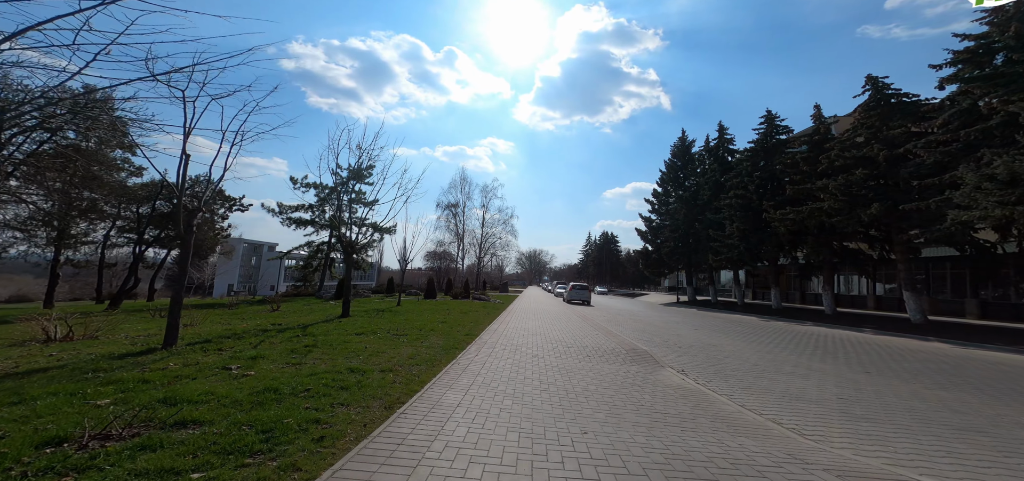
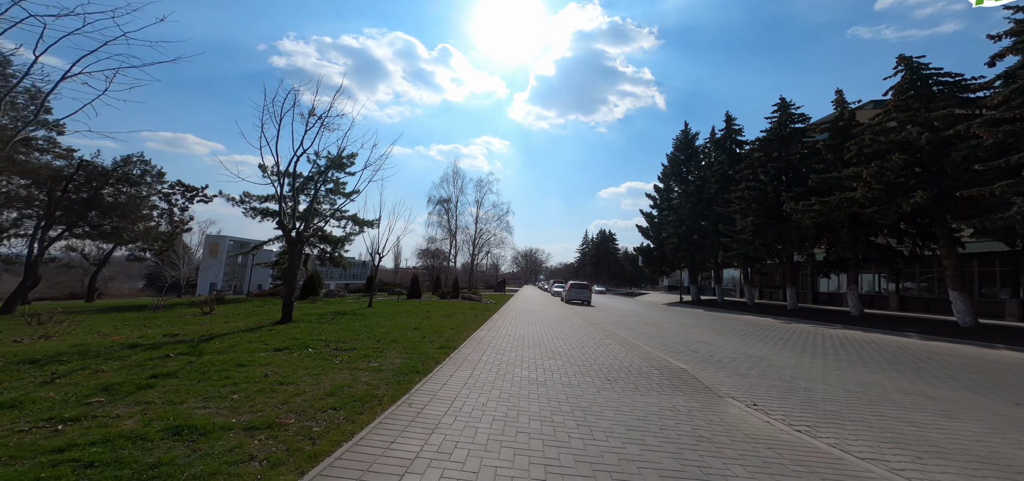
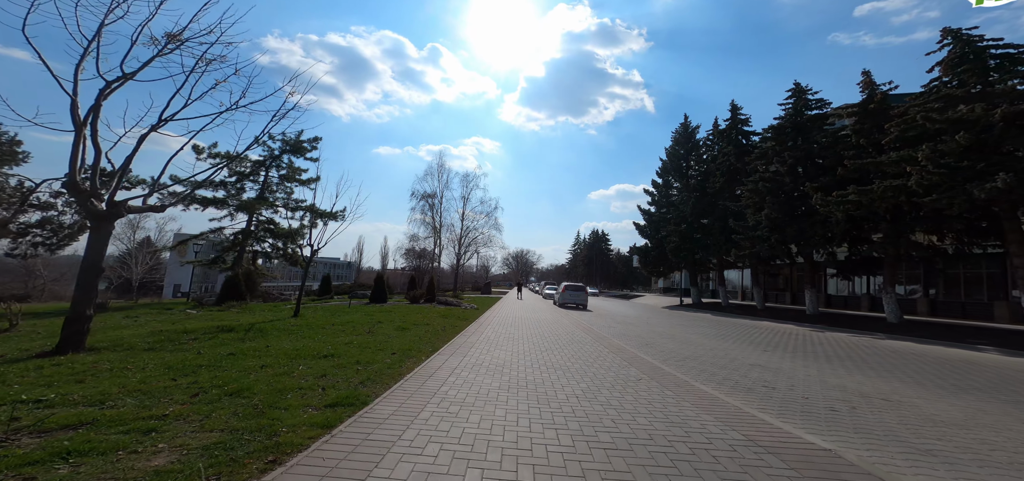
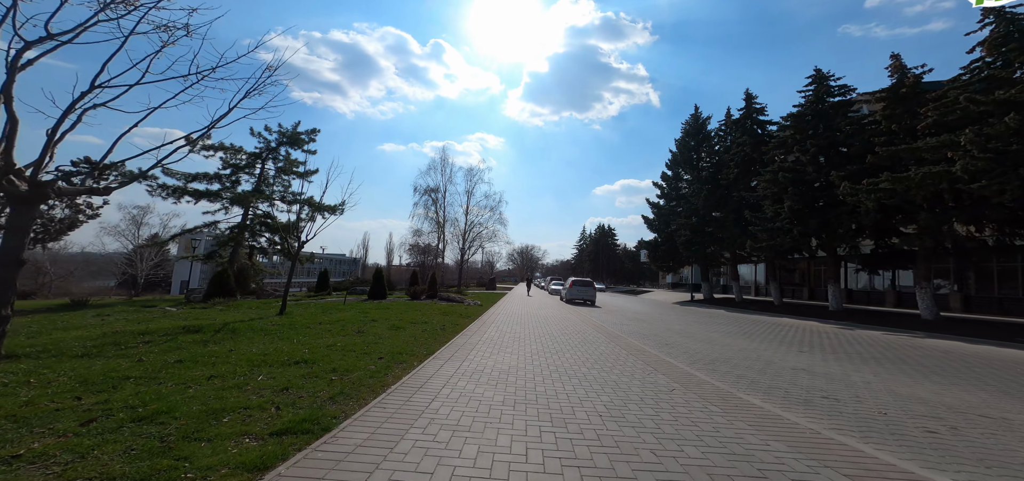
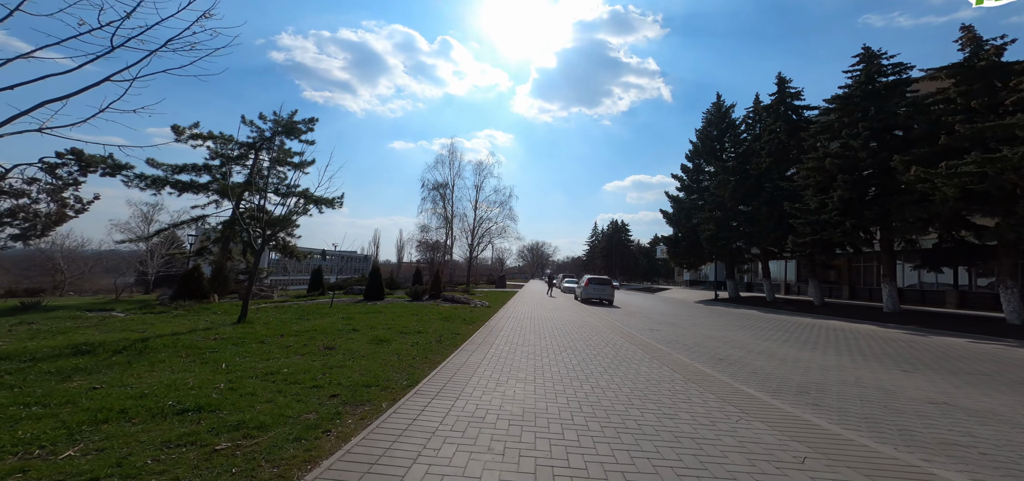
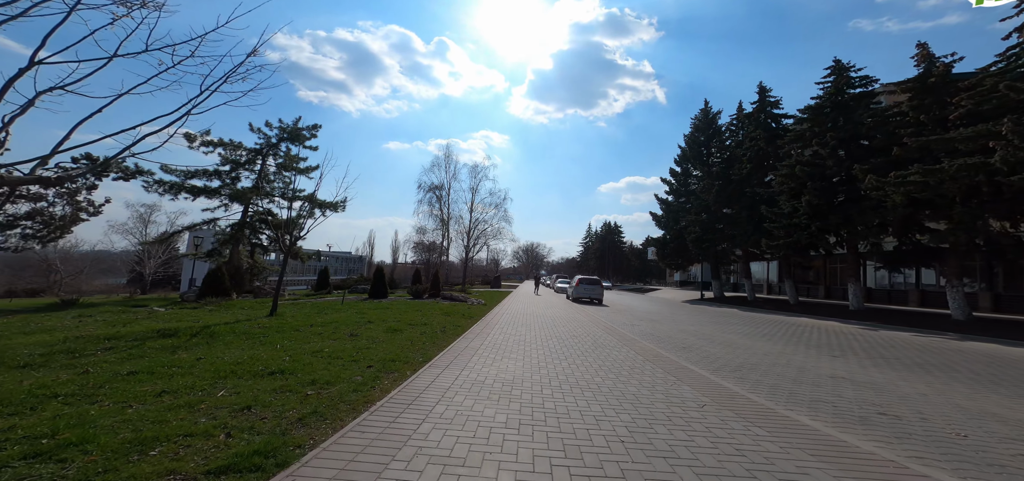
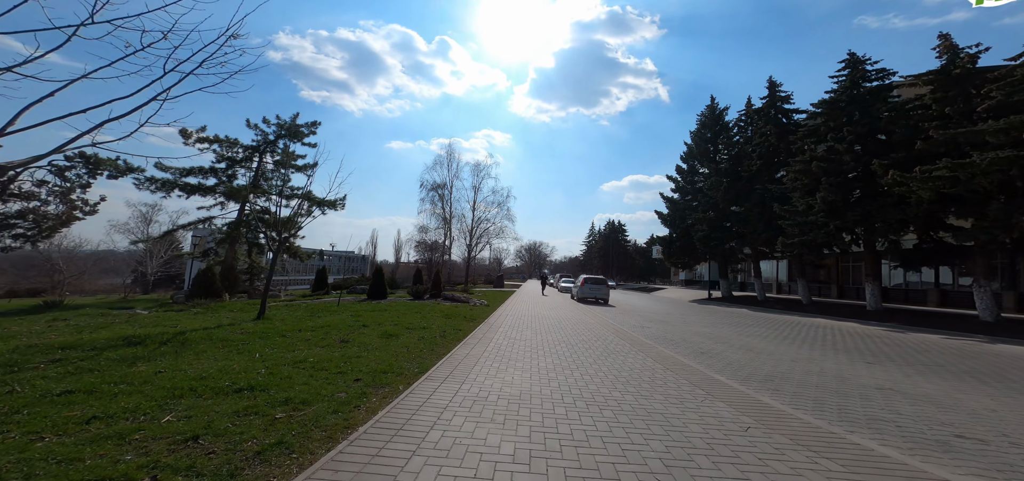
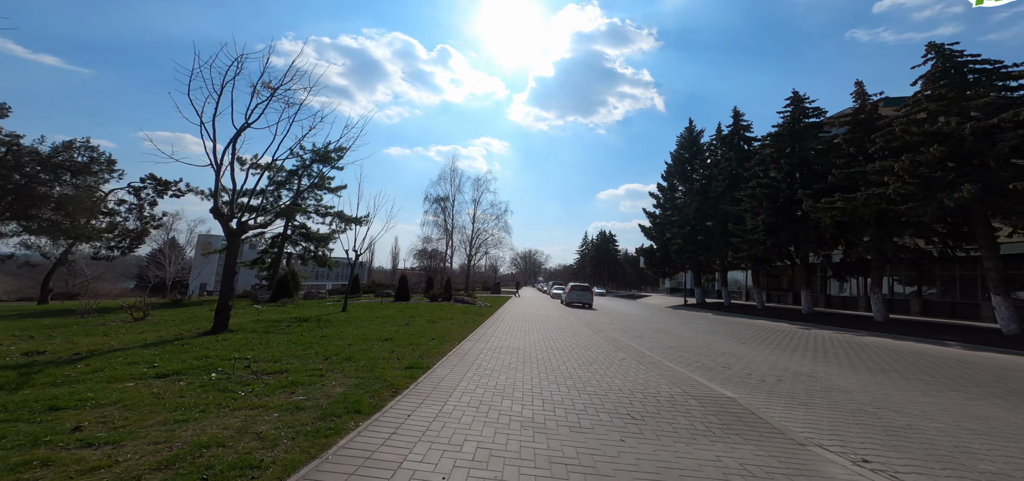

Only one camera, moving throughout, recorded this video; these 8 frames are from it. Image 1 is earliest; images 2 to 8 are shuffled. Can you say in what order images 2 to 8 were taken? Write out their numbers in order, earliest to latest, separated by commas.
2, 8, 3, 4, 6, 7, 5
